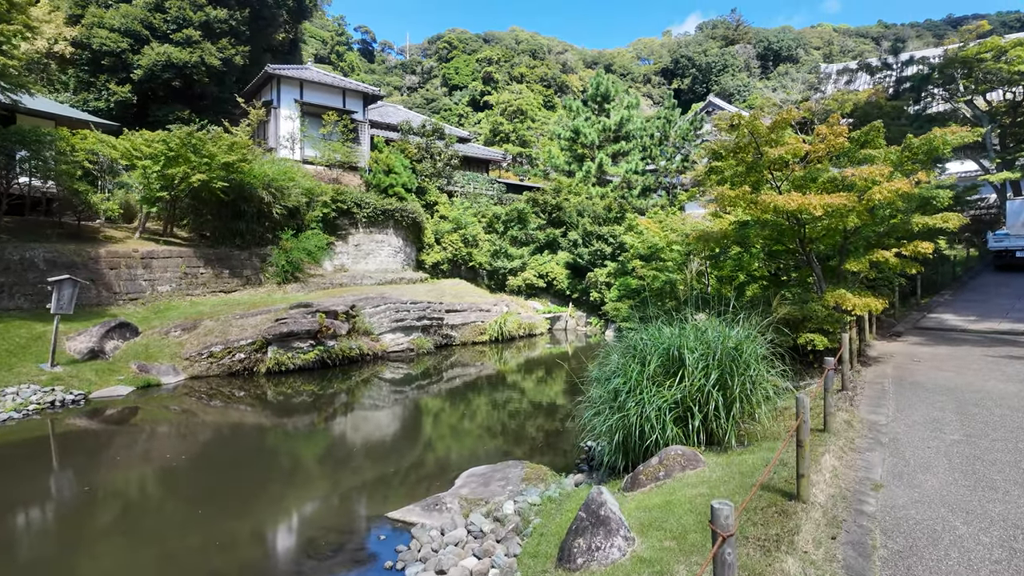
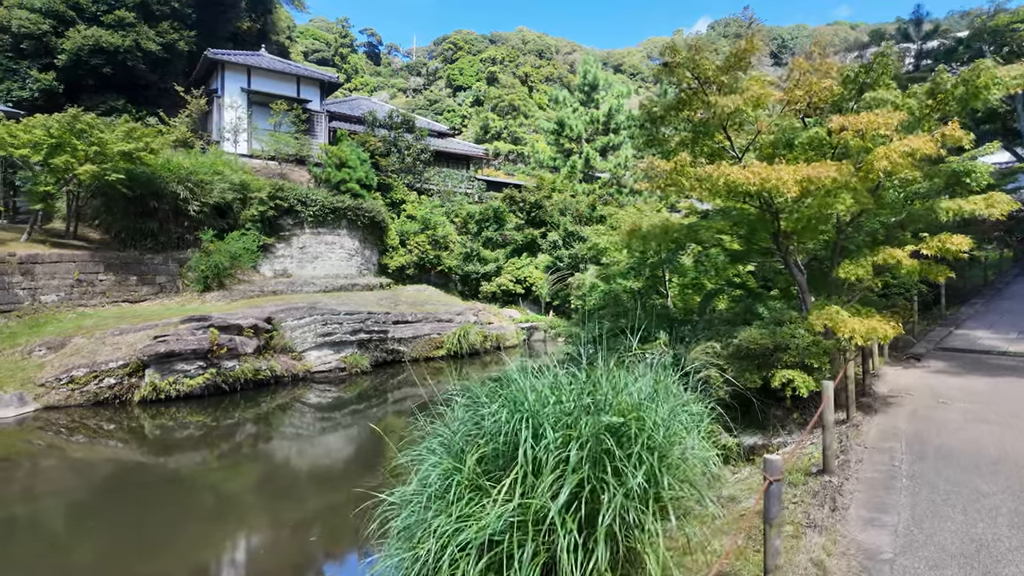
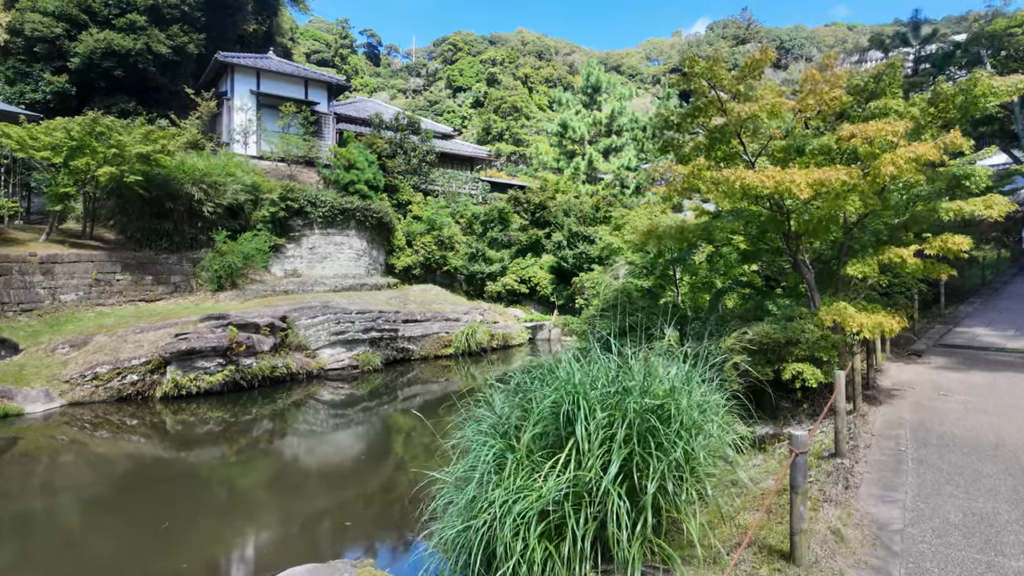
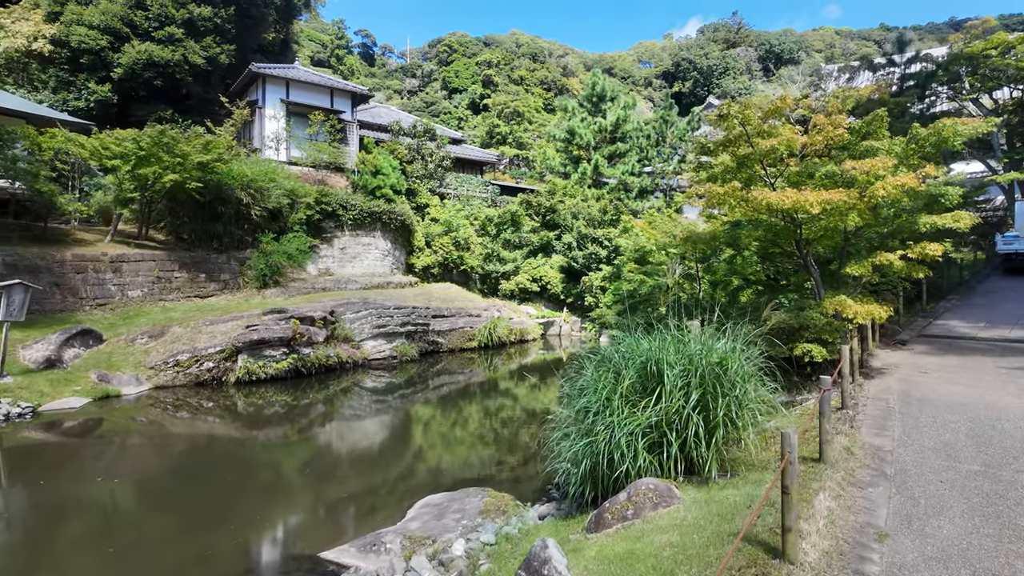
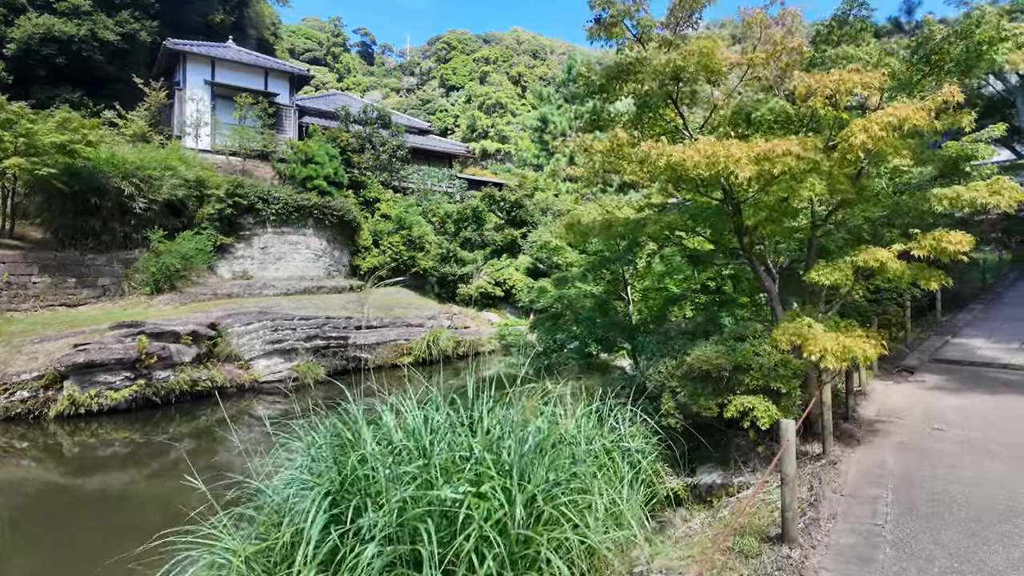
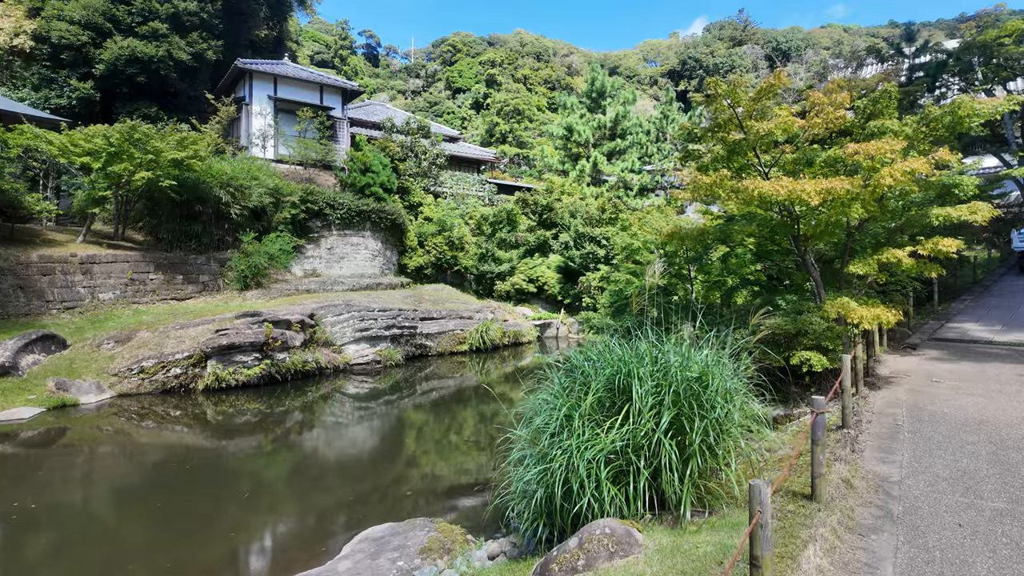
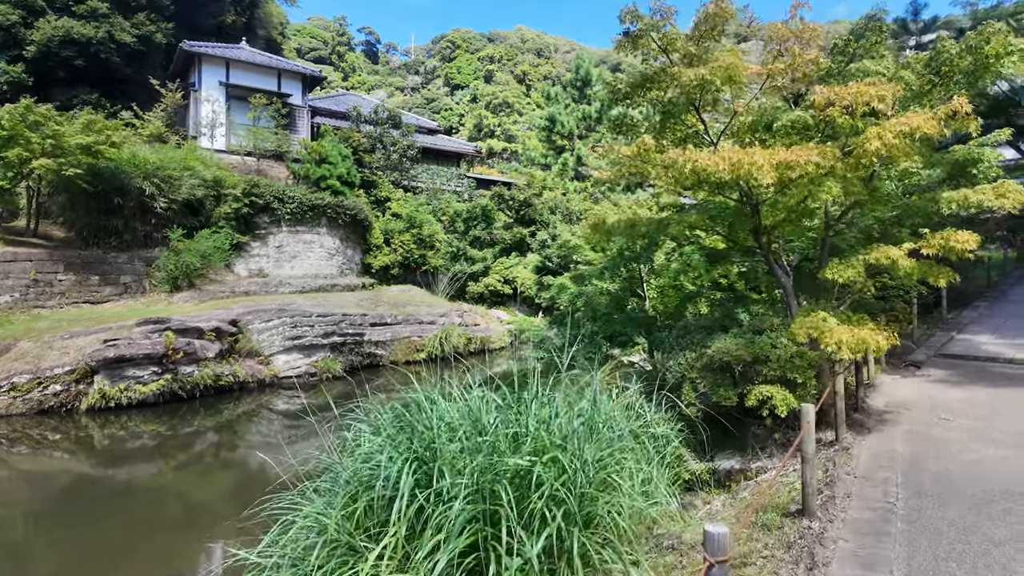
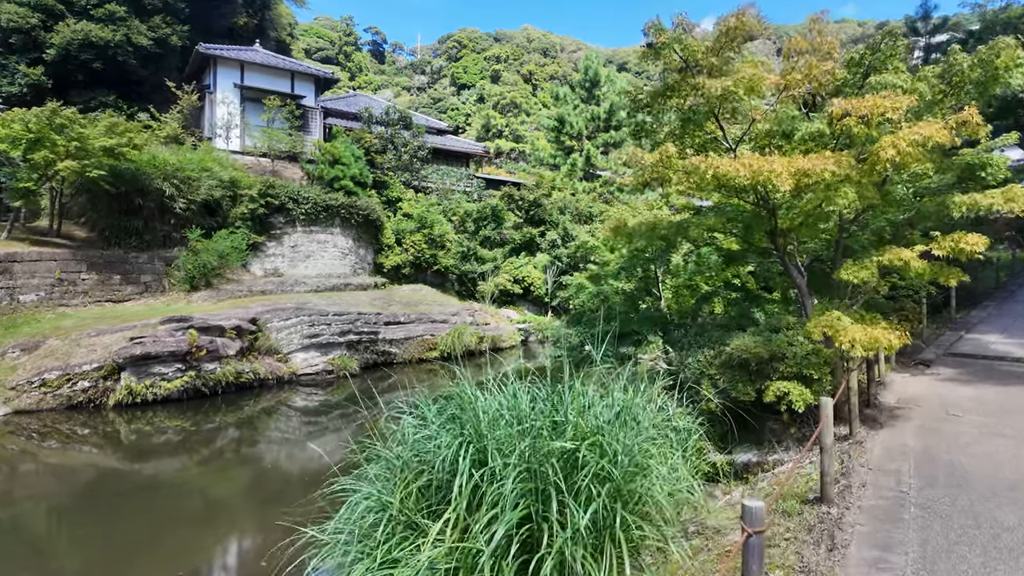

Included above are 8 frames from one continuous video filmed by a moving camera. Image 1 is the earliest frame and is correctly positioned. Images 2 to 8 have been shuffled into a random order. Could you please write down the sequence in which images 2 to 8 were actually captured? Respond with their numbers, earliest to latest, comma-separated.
4, 6, 3, 2, 8, 7, 5
